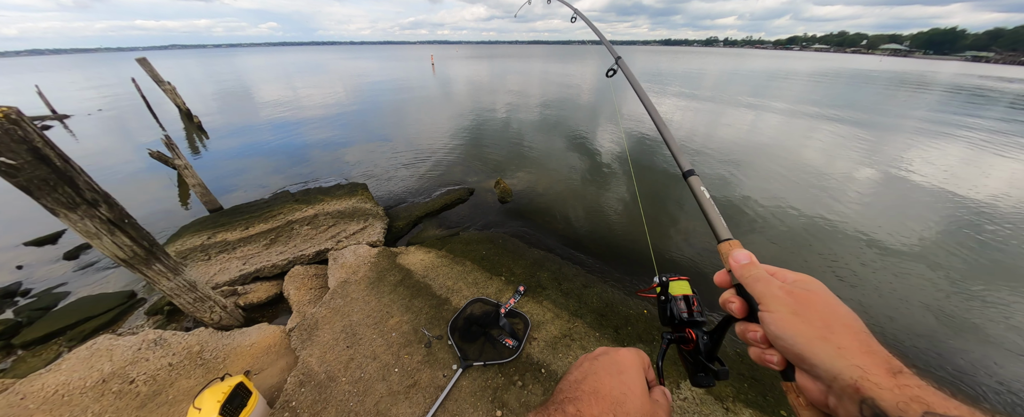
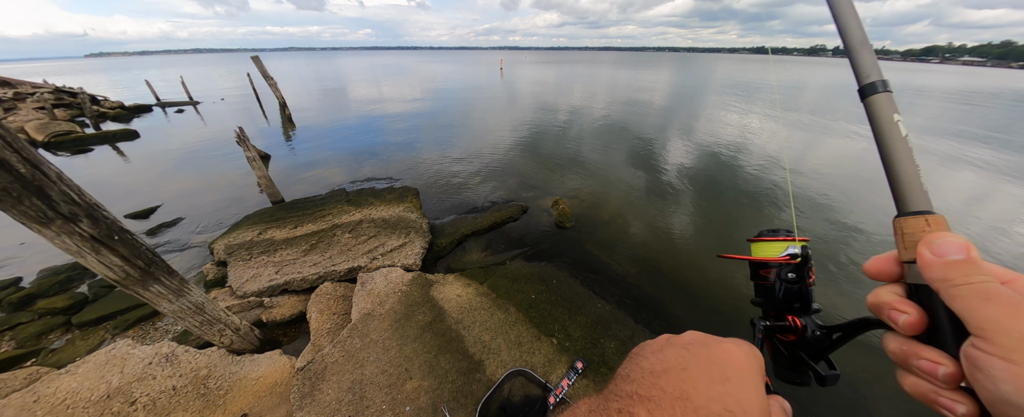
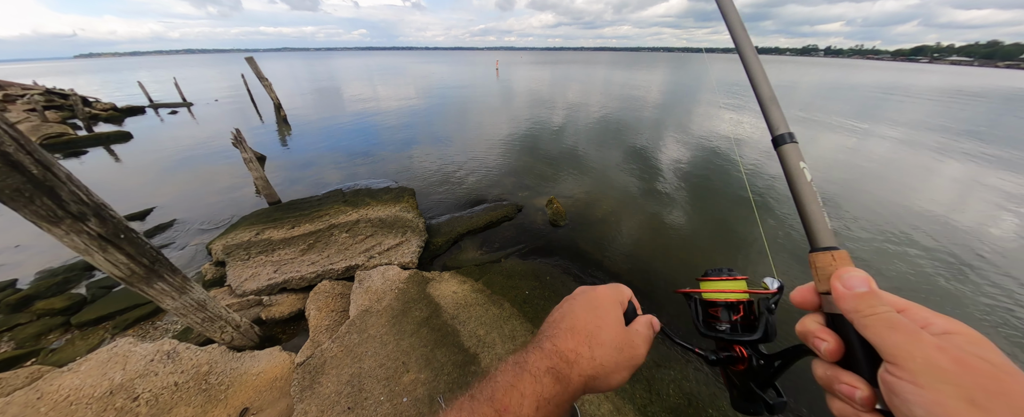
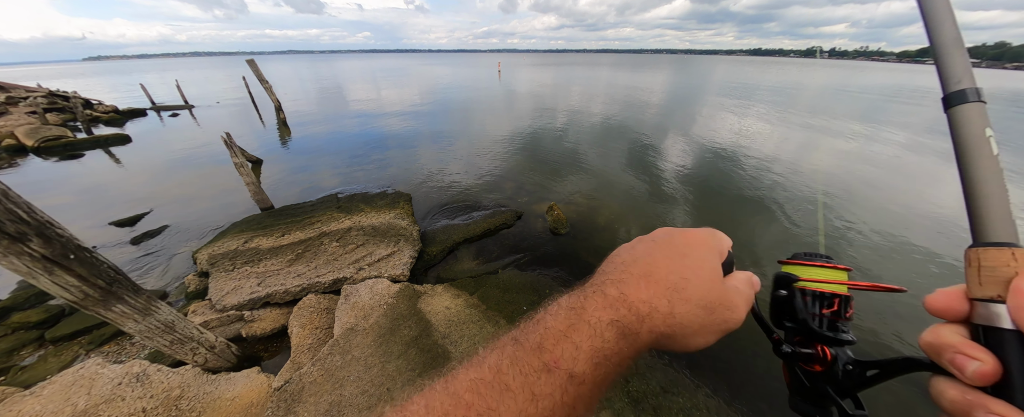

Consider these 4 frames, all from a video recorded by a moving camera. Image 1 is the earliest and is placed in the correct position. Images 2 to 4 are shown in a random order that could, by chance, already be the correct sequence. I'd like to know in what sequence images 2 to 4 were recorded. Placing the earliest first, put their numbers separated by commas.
3, 2, 4
